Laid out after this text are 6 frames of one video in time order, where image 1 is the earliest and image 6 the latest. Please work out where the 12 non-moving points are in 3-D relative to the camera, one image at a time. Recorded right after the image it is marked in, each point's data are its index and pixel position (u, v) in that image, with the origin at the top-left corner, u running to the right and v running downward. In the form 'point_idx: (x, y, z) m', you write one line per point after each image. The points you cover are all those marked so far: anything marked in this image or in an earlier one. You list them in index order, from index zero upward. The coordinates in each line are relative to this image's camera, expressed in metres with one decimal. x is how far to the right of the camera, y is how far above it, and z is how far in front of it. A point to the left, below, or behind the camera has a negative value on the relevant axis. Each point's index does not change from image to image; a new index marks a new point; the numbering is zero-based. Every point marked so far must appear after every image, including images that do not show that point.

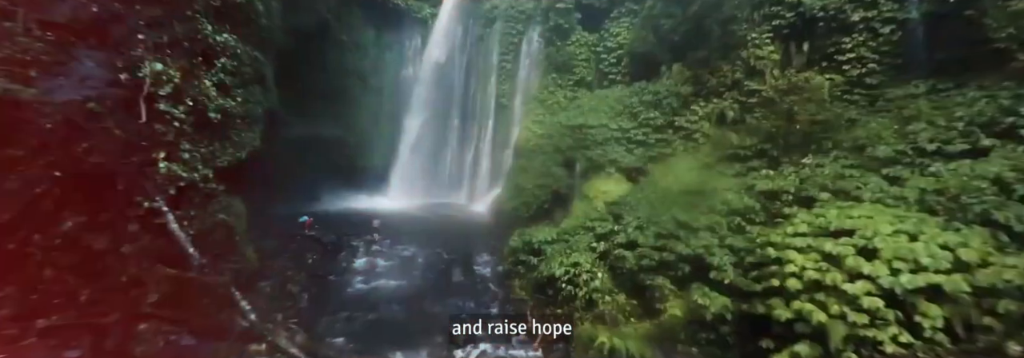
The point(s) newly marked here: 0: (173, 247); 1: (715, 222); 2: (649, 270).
0: (-3.1, -0.6, +3.2) m
1: (+2.2, -0.5, +3.6) m
2: (+1.5, -1.0, +3.6) m
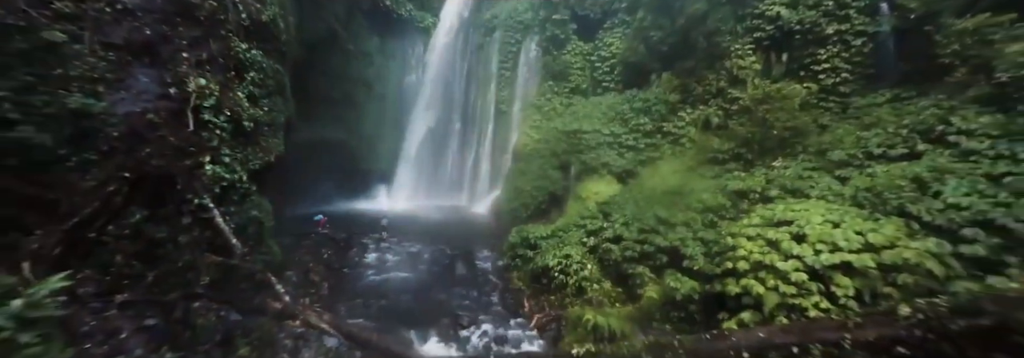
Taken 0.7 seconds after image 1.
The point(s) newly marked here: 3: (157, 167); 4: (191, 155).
0: (-3.2, -0.6, +3.6) m
1: (+2.2, -0.5, +4.0) m
2: (+1.5, -1.0, +4.0) m
3: (-3.5, +0.2, +3.2) m
4: (-3.5, +0.3, +3.7) m
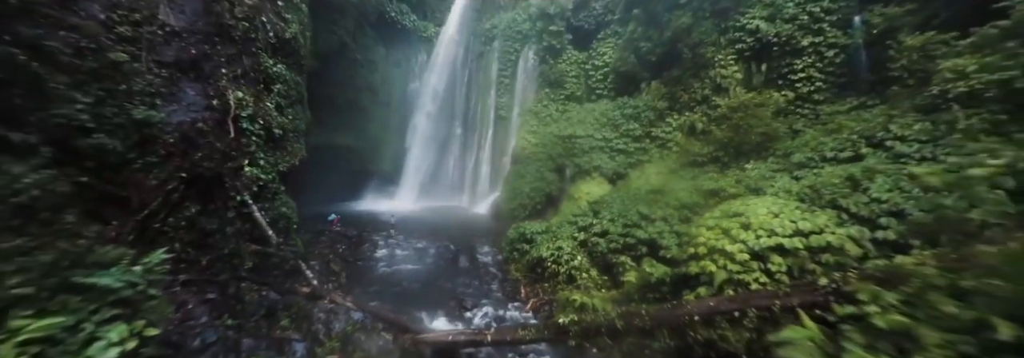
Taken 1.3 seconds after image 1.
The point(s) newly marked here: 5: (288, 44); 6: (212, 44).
0: (-3.2, -0.6, +4.1) m
1: (+2.2, -0.5, +4.6) m
2: (+1.4, -1.0, +4.5) m
3: (-3.5, +0.2, +3.8) m
4: (-3.6, +0.3, +4.2) m
5: (-4.2, +2.5, +6.2) m
6: (-4.1, +1.8, +4.5) m
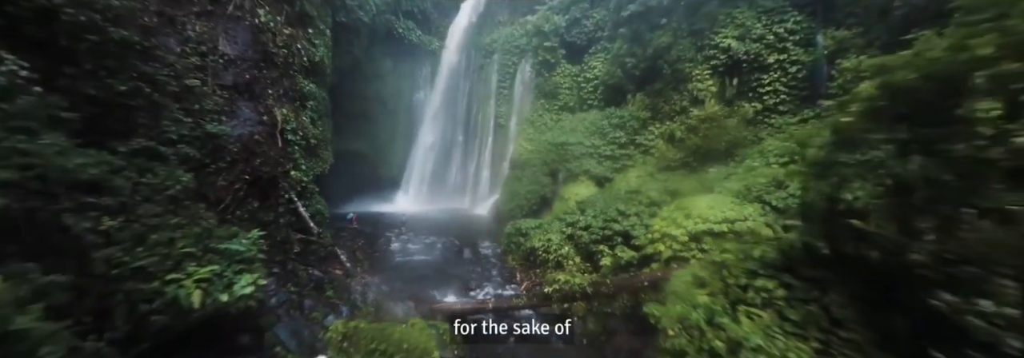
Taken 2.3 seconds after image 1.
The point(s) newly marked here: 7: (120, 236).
0: (-3.2, -0.6, +5.0) m
1: (+2.1, -0.5, +5.4) m
2: (+1.4, -1.0, +5.4) m
3: (-3.5, +0.1, +4.7) m
4: (-3.6, +0.2, +5.1) m
5: (-4.3, +2.5, +7.1) m
6: (-4.2, +1.8, +5.4) m
7: (-2.8, -0.4, +2.3) m
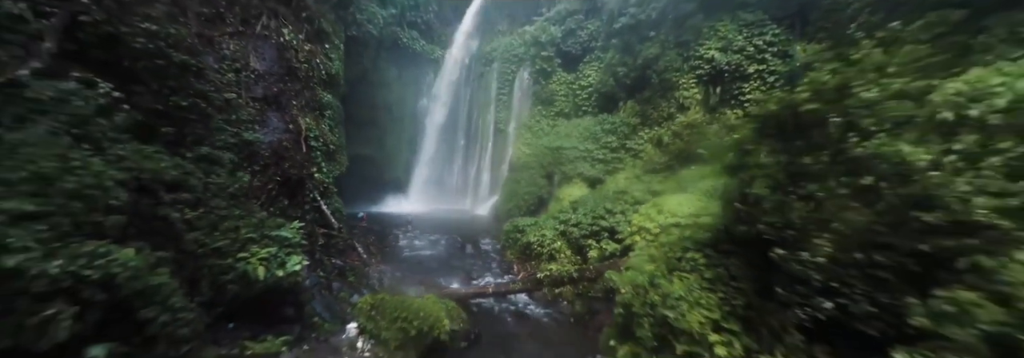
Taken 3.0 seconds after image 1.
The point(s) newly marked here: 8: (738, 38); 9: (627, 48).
0: (-3.3, -0.7, +5.6) m
1: (+2.1, -0.5, +6.1) m
2: (+1.3, -1.1, +6.1) m
3: (-3.6, +0.1, +5.3) m
4: (-3.6, +0.2, +5.7) m
5: (-4.3, +2.4, +7.7) m
6: (-4.2, +1.8, +6.0) m
7: (-2.9, -0.4, +3.0) m
8: (+5.7, +3.6, +8.4) m
9: (+3.9, +4.4, +10.9) m
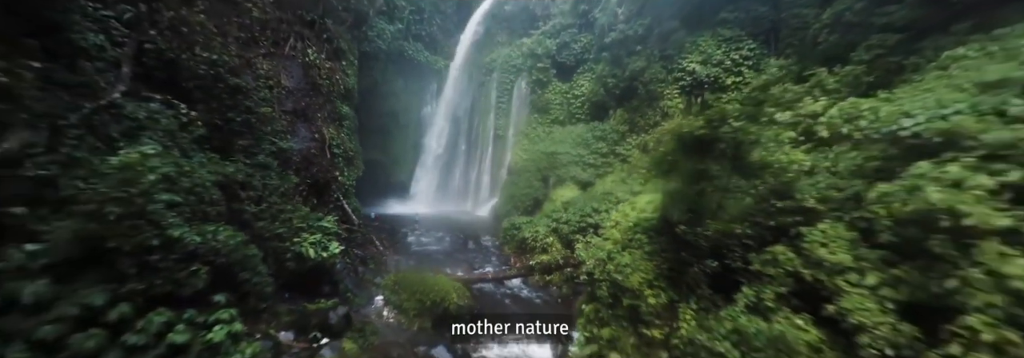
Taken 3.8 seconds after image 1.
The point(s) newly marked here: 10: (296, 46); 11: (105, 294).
0: (-3.4, -0.7, +6.5) m
1: (+2.0, -0.6, +6.9) m
2: (+1.3, -1.1, +6.9) m
3: (-3.7, +0.1, +6.2) m
4: (-3.7, +0.2, +6.6) m
5: (-4.4, +2.3, +8.6) m
6: (-4.3, +1.7, +6.9) m
7: (-2.9, -0.4, +3.8) m
8: (+5.7, +3.5, +9.3) m
9: (+3.8, +4.3, +11.8) m
10: (-4.6, +2.8, +7.0) m
11: (-2.7, -0.8, +2.2) m
